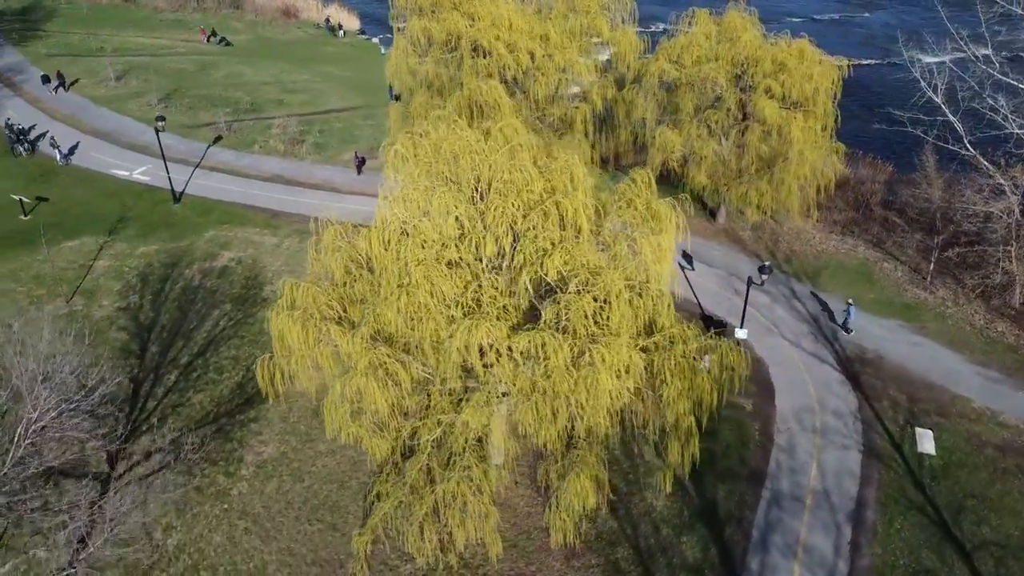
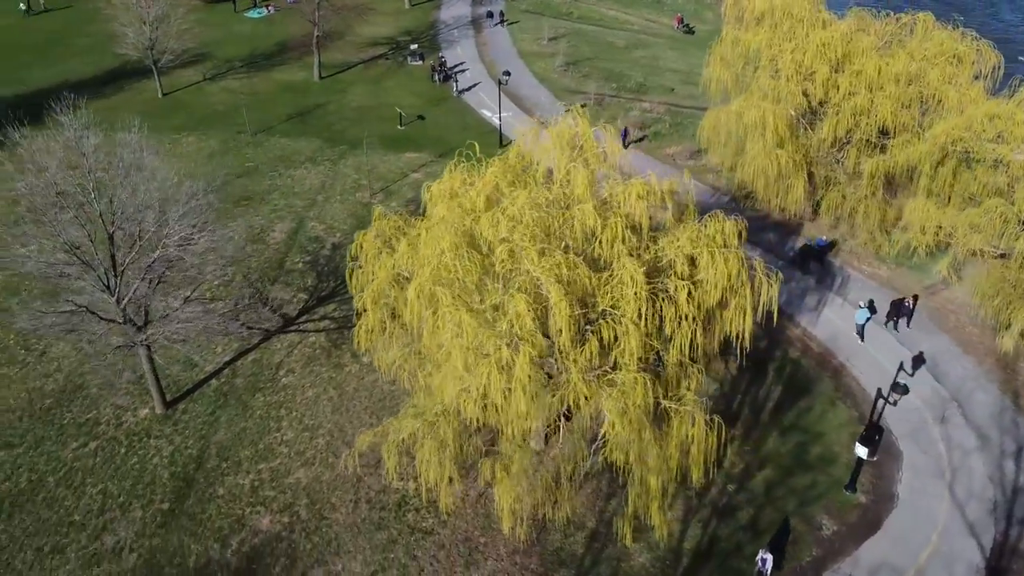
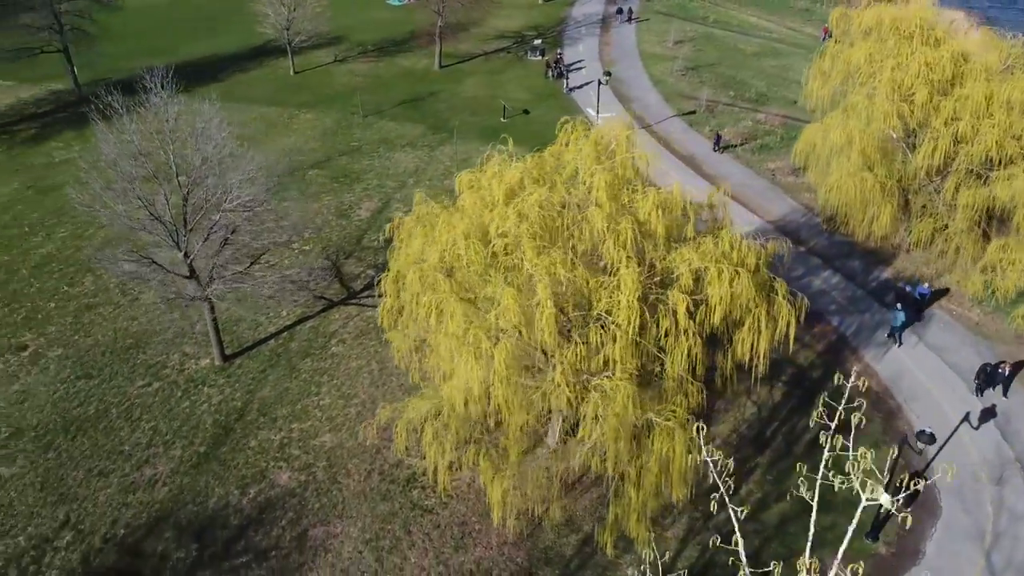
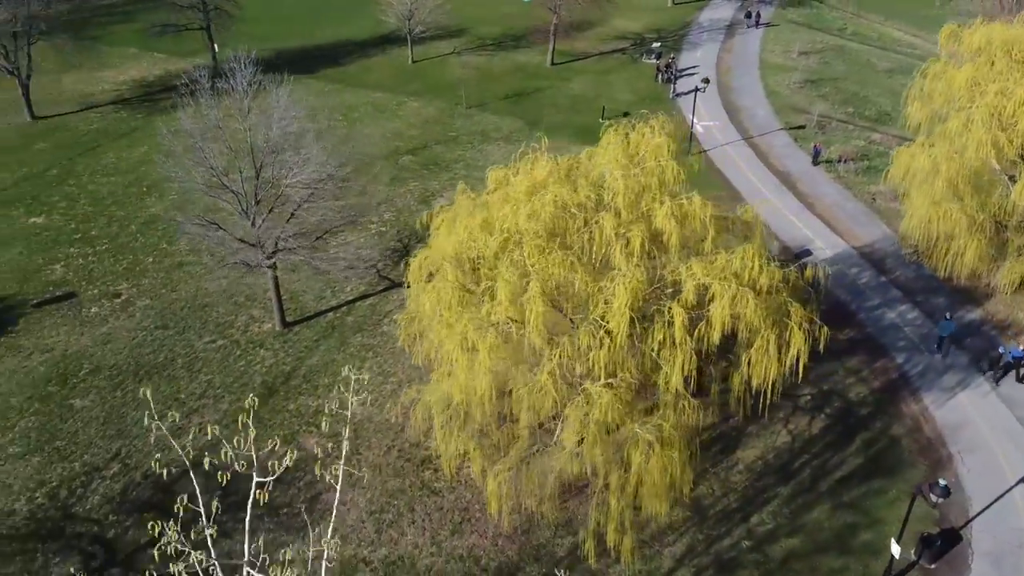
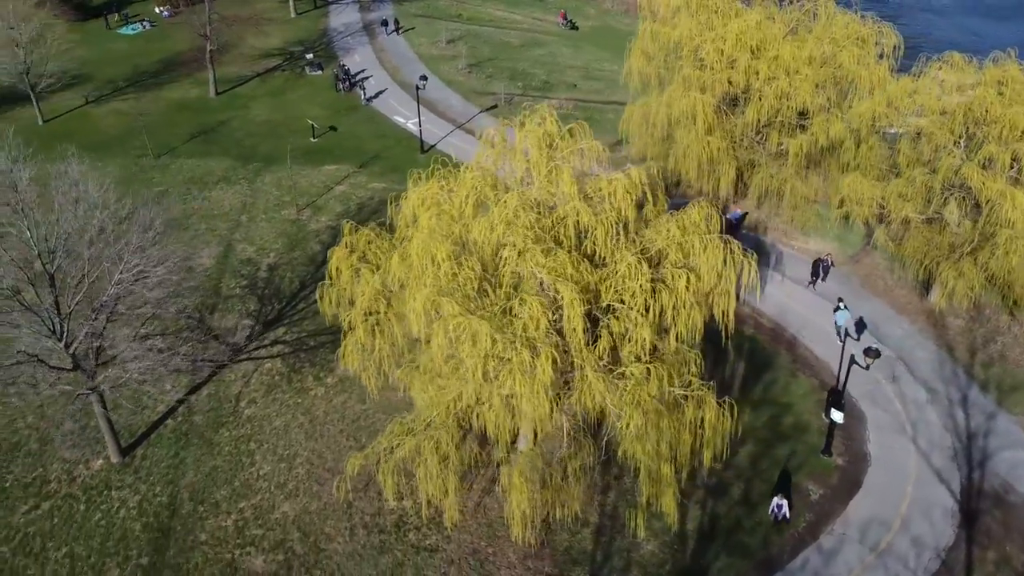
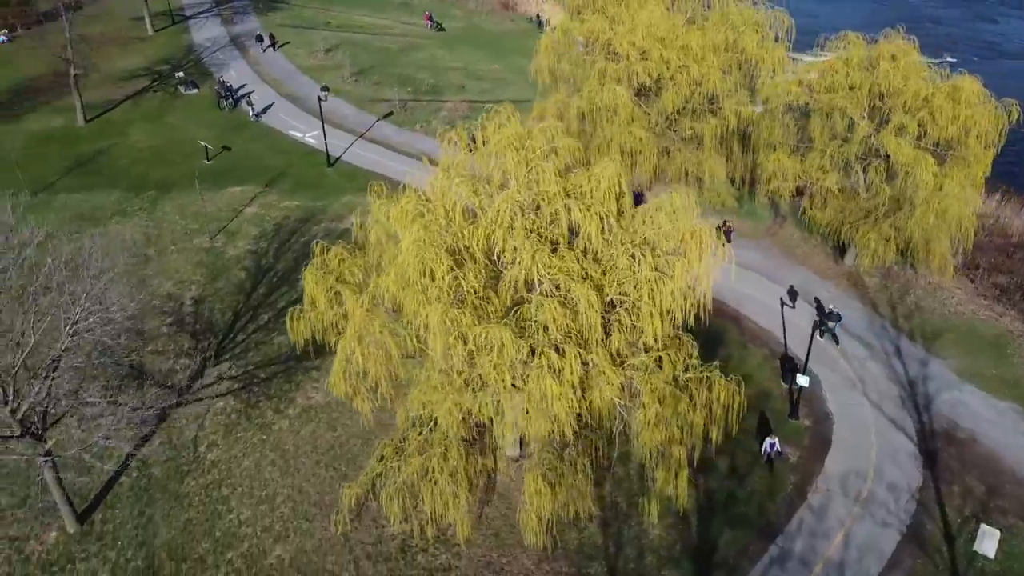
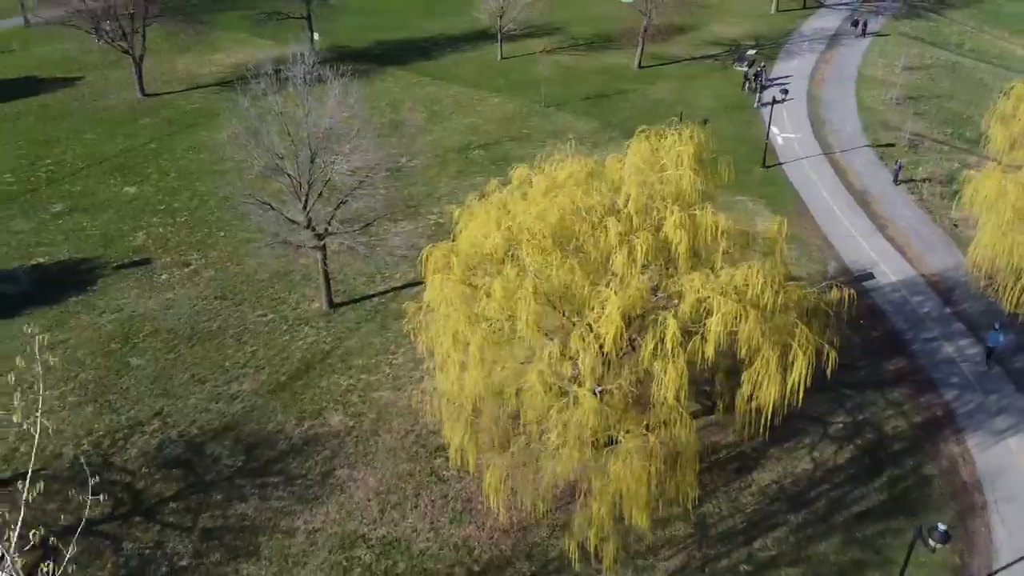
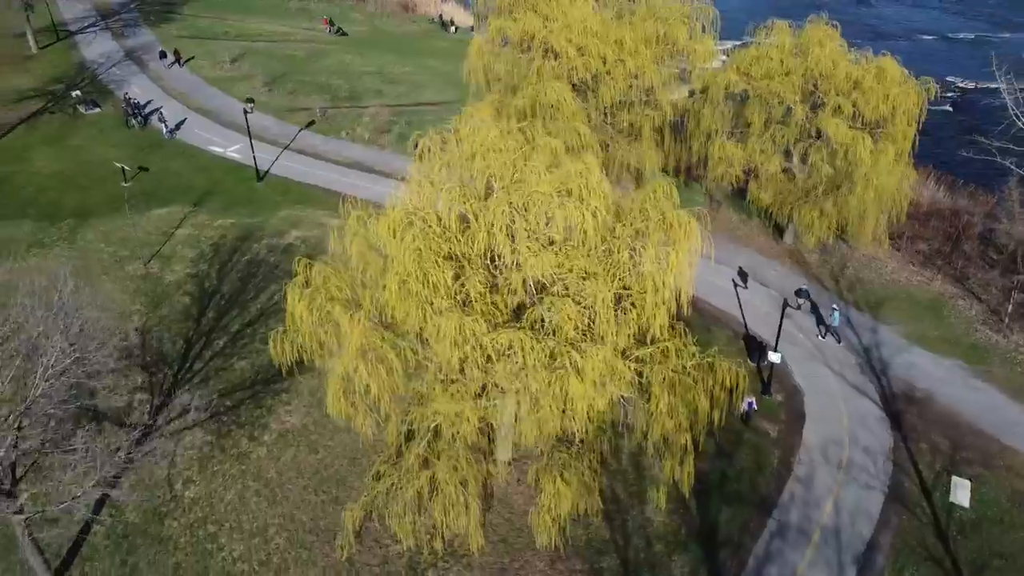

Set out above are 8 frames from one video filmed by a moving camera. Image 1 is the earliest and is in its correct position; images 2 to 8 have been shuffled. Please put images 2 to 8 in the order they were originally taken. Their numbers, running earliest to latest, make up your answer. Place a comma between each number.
8, 6, 5, 2, 3, 4, 7
